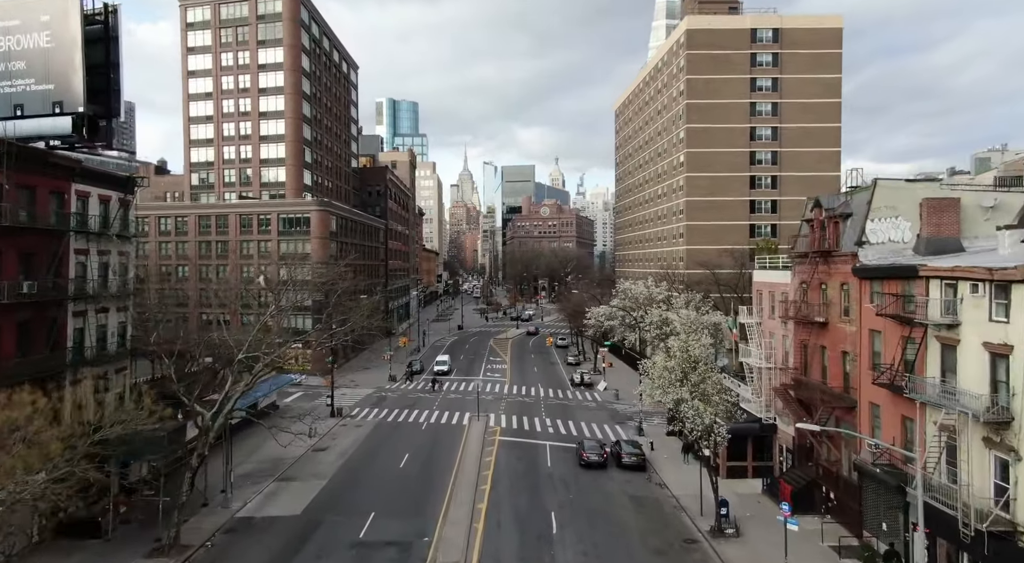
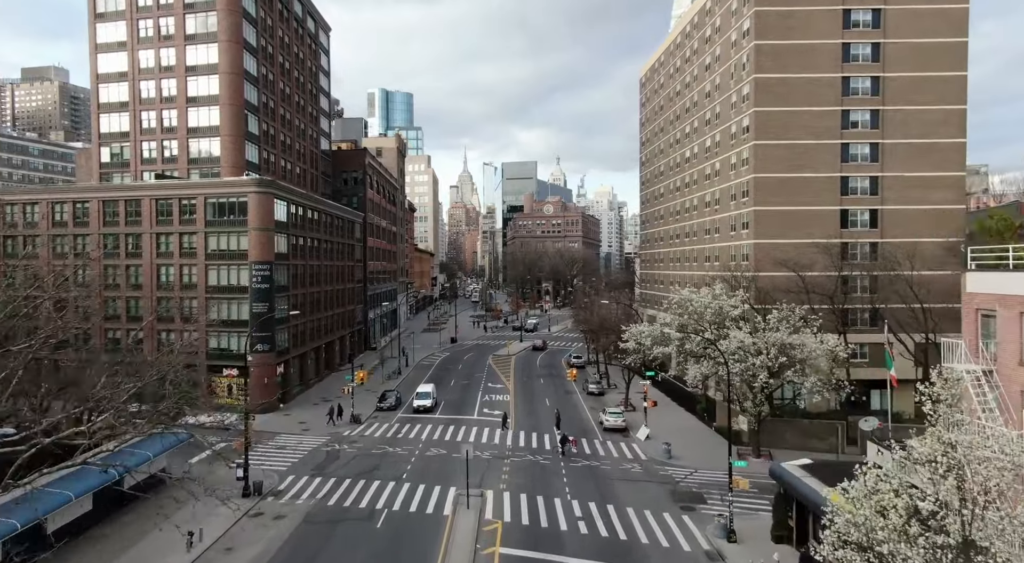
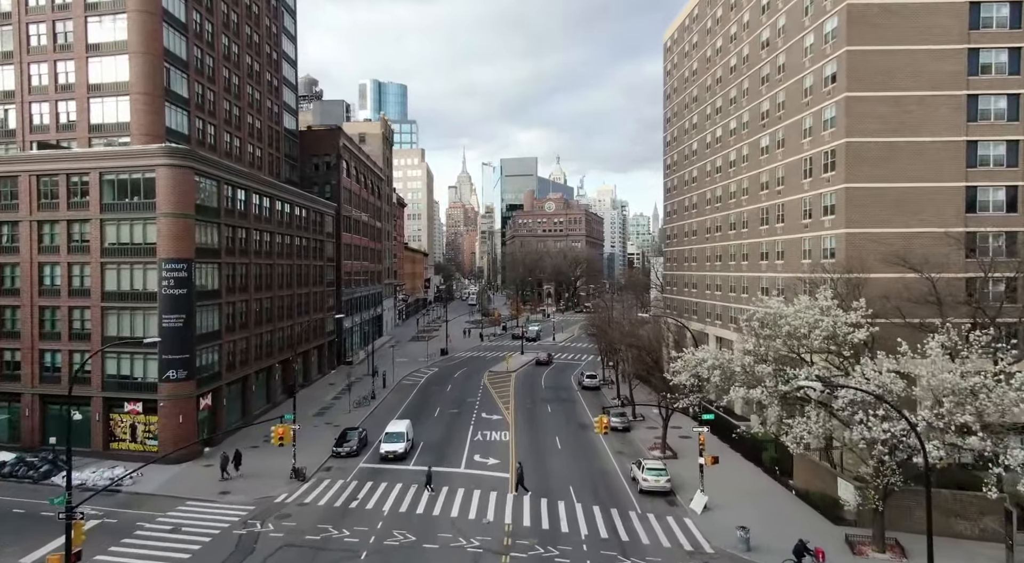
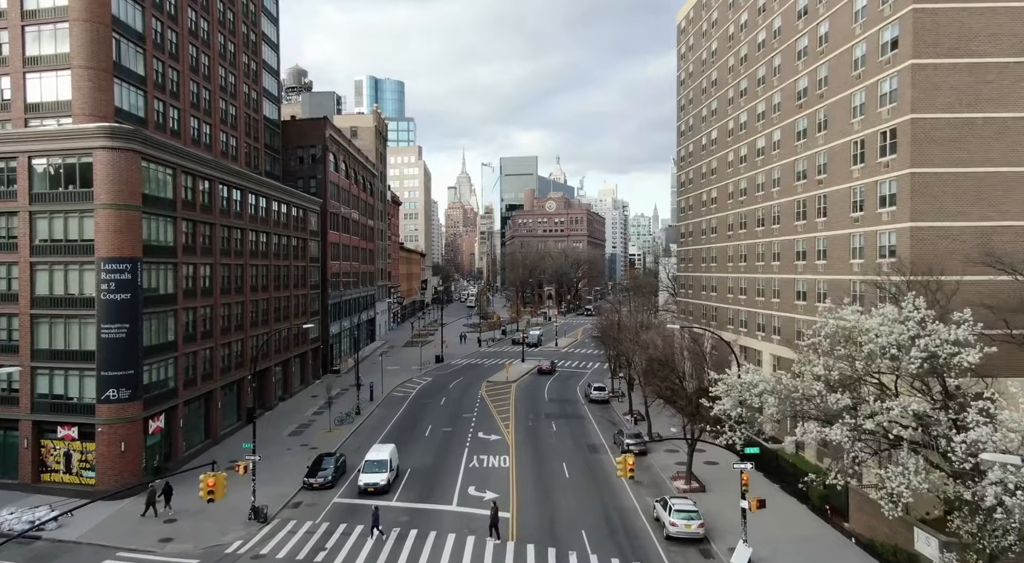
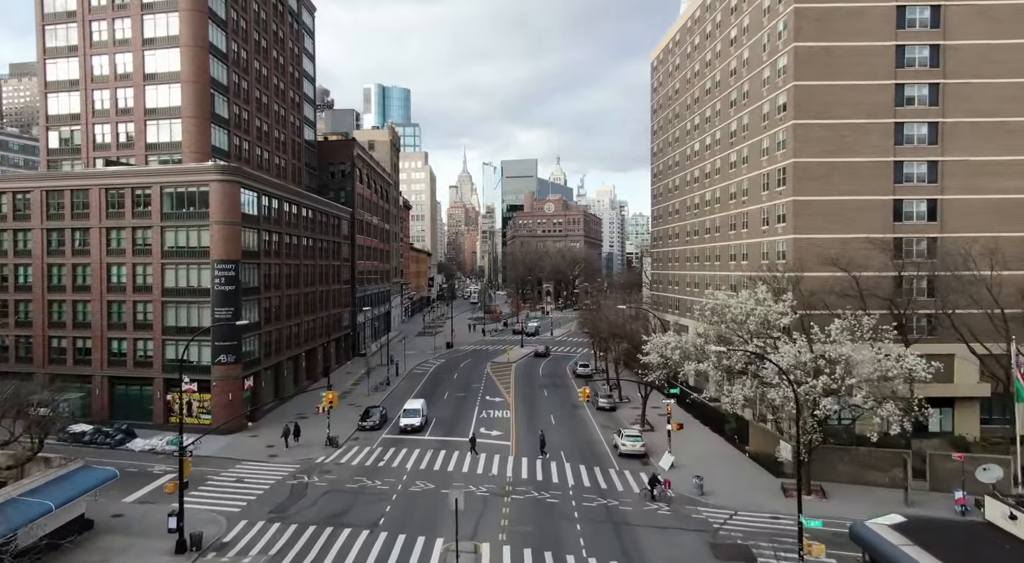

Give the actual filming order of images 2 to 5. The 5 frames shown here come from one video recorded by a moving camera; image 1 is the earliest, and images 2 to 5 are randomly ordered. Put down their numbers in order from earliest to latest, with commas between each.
2, 5, 3, 4
